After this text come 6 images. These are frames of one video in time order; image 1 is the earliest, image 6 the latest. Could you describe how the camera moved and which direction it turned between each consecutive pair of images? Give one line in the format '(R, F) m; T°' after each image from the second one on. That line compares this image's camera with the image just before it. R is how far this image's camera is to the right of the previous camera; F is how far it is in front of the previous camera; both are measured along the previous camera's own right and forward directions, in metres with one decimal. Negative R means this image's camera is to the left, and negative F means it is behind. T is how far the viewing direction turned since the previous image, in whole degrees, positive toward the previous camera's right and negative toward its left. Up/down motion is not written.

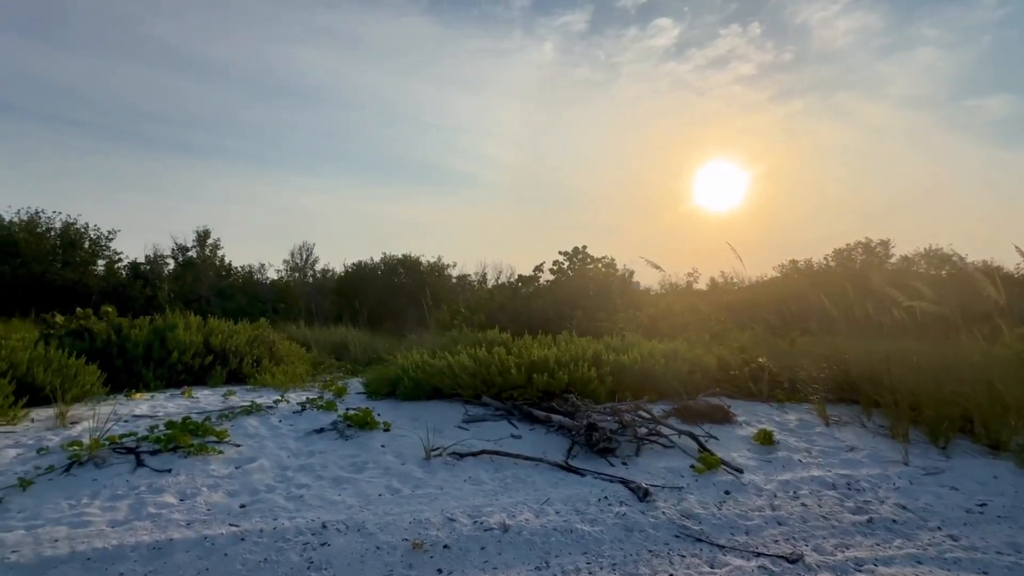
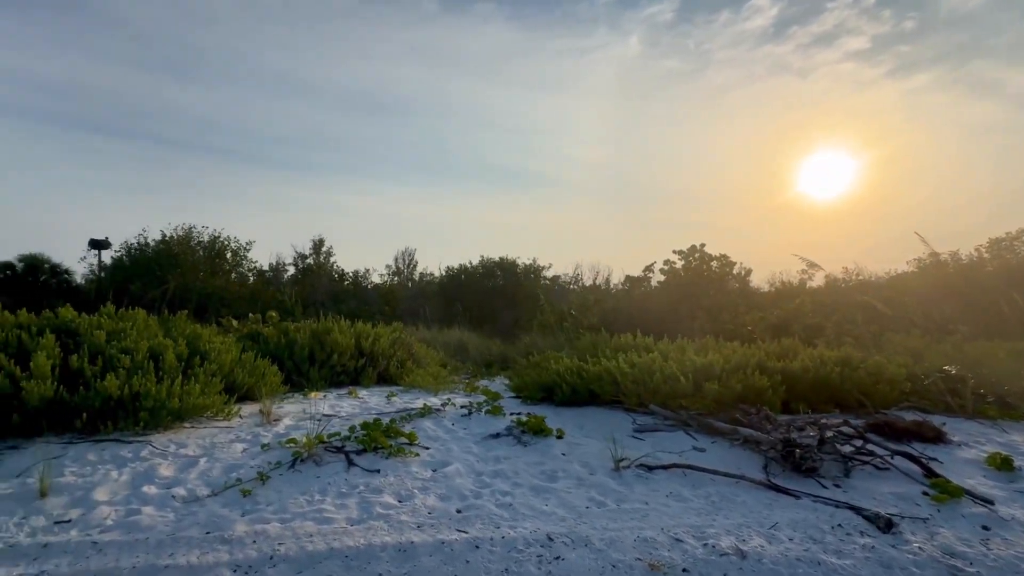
(-1.2, +0.1) m; -10°
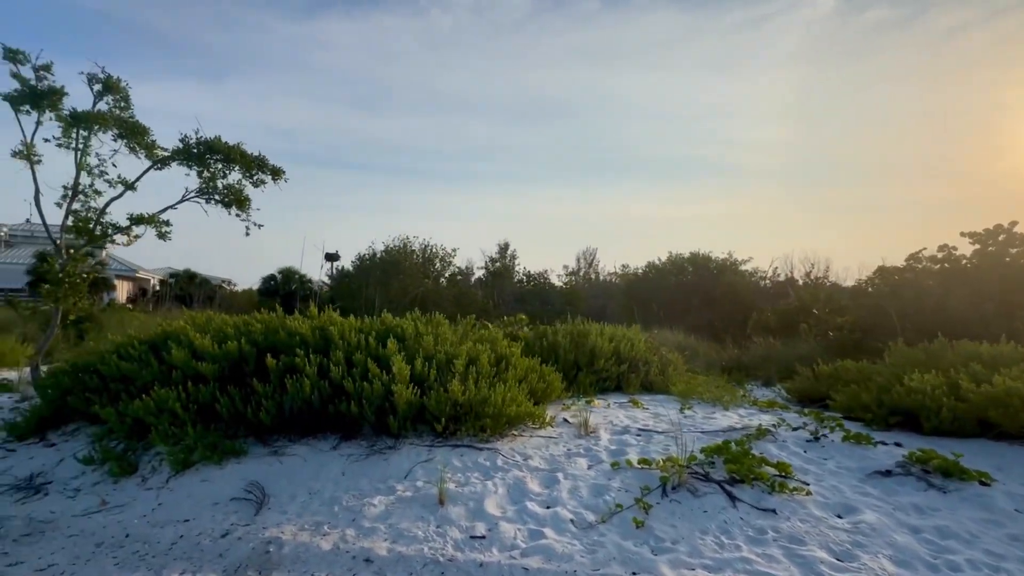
(-2.3, +0.5) m; -19°
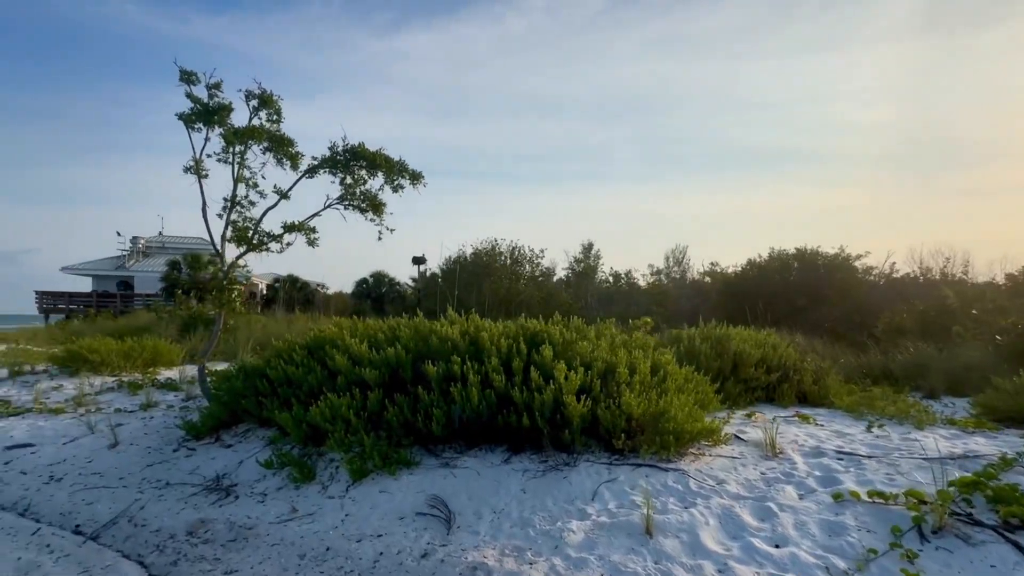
(-1.2, +0.4) m; -9°
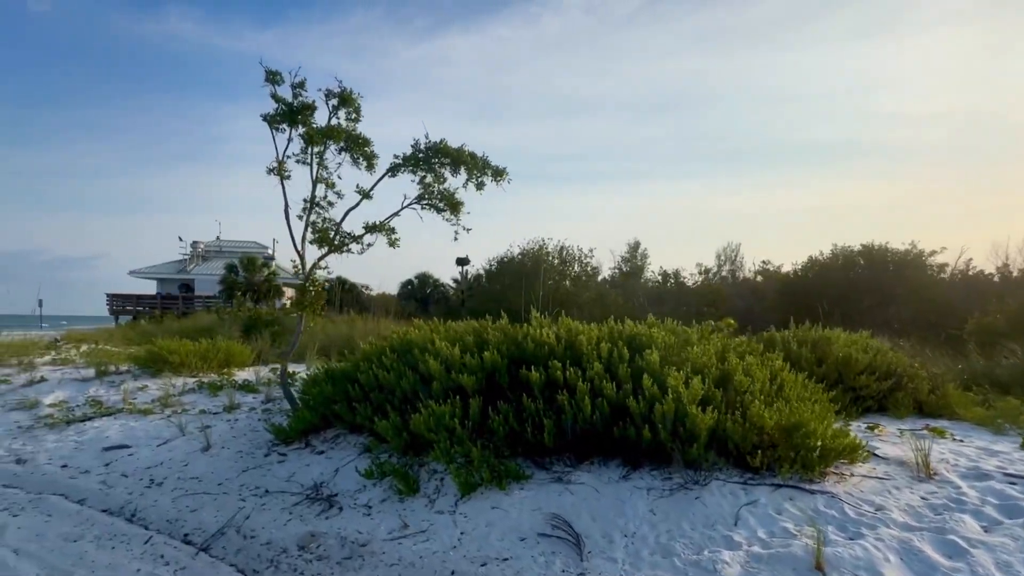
(-0.8, +0.4) m; -4°
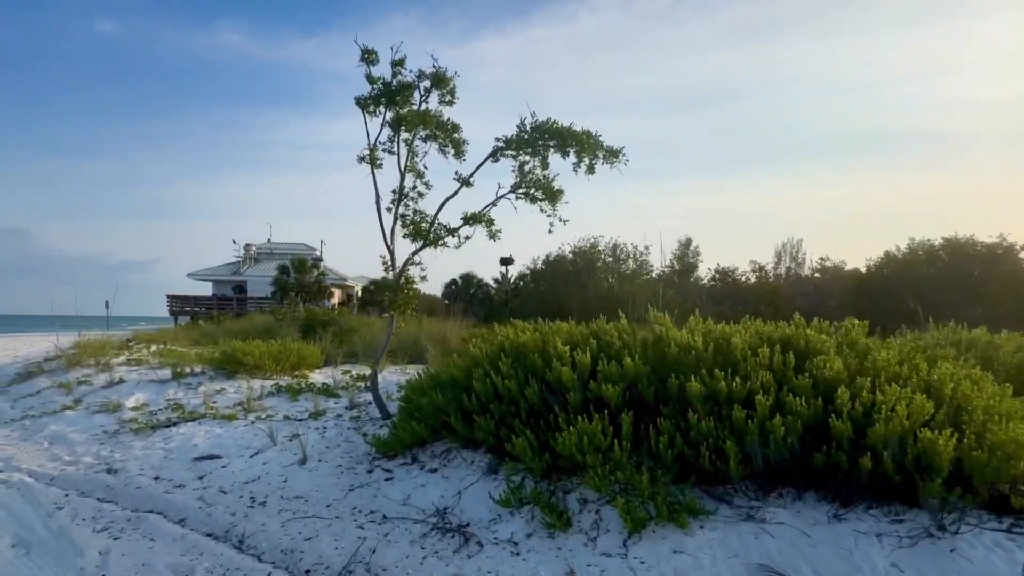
(-1.2, +0.9) m; -4°
